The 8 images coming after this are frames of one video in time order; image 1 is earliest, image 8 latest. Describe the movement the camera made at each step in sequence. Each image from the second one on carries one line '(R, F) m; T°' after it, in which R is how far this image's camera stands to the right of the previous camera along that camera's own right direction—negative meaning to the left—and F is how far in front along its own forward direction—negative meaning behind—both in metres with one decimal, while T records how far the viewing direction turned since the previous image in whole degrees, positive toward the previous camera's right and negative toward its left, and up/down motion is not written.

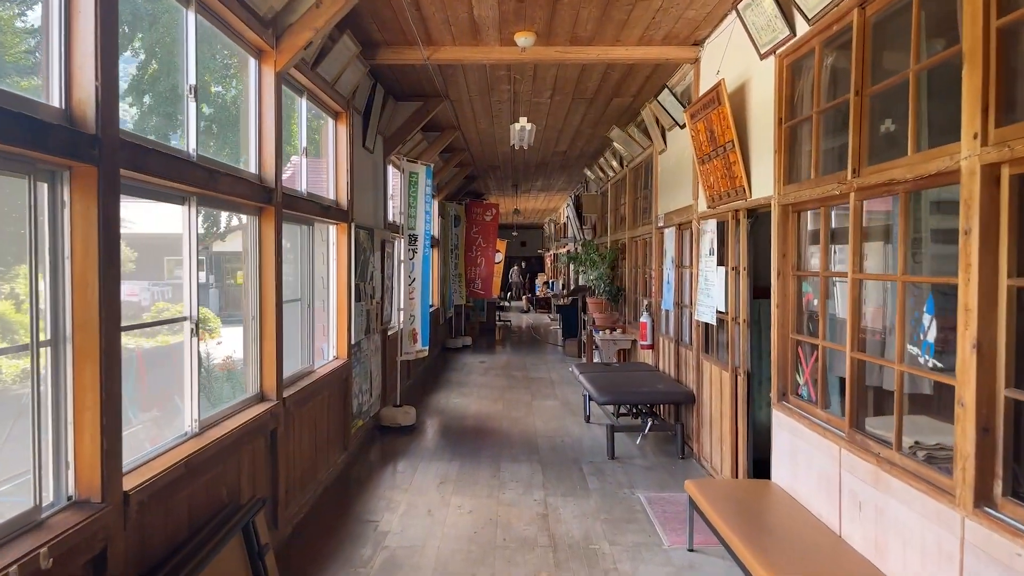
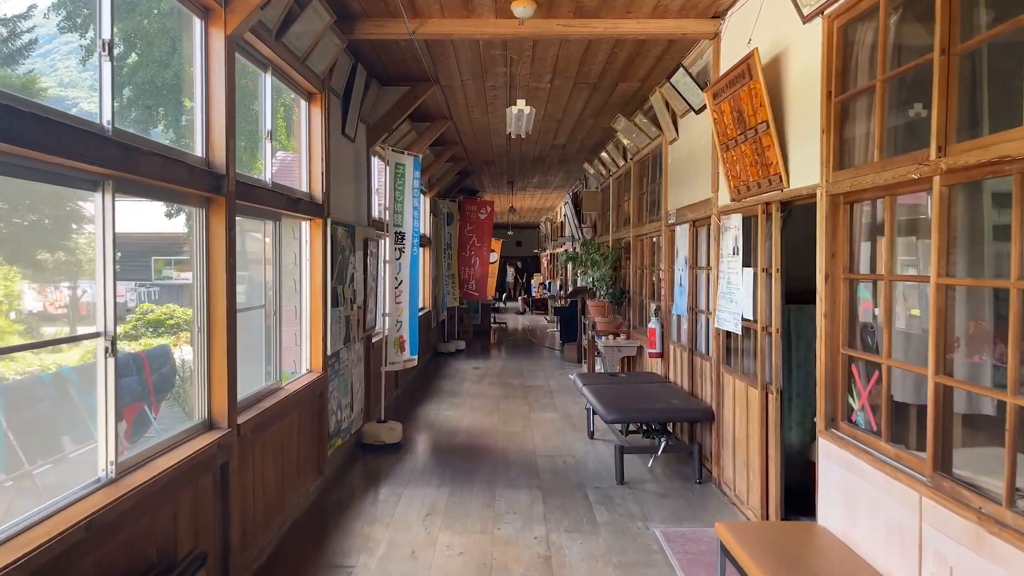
(0.0, +0.5) m; 0°
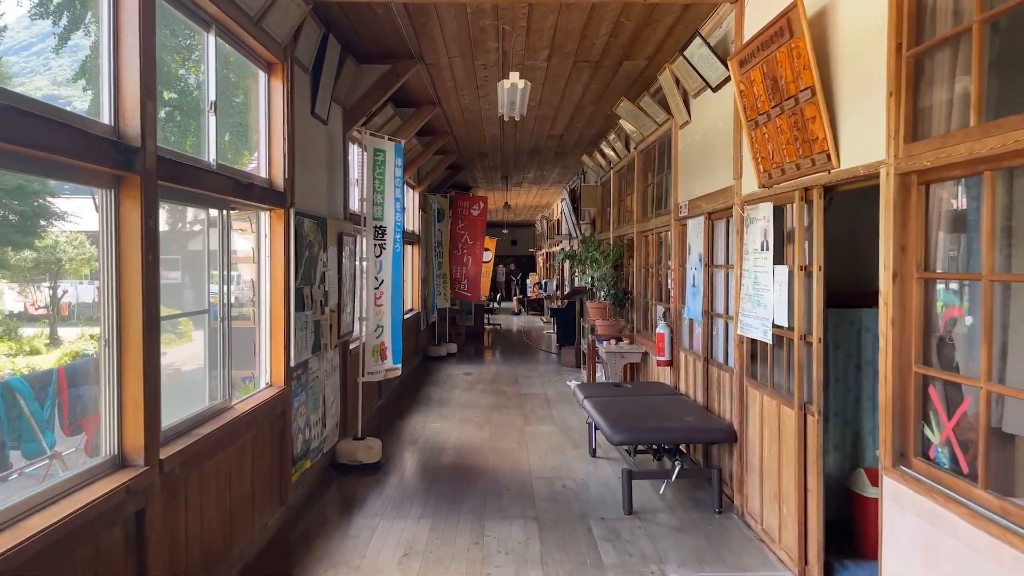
(0.0, +0.5) m; 0°
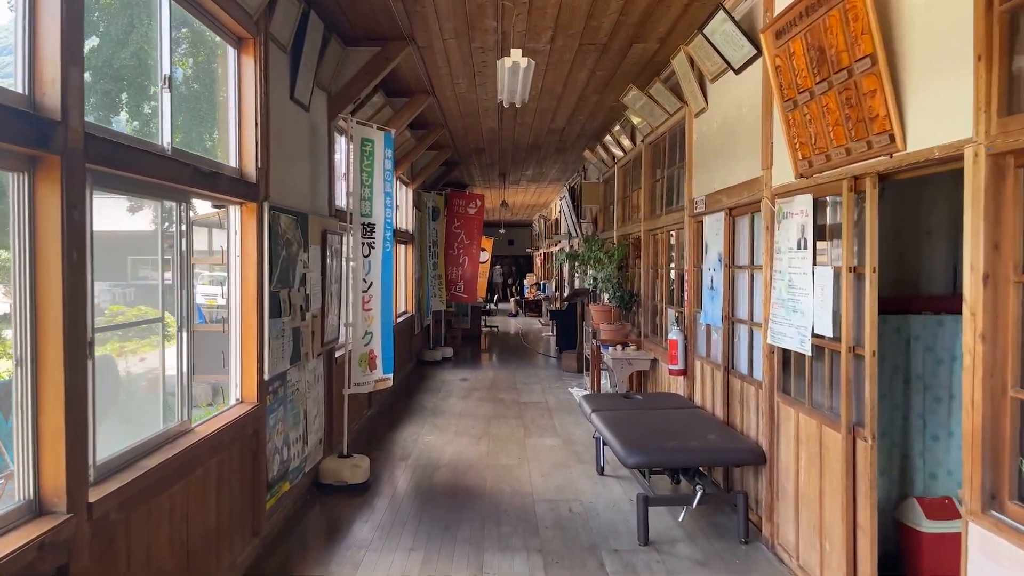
(0.0, +0.4) m; 0°
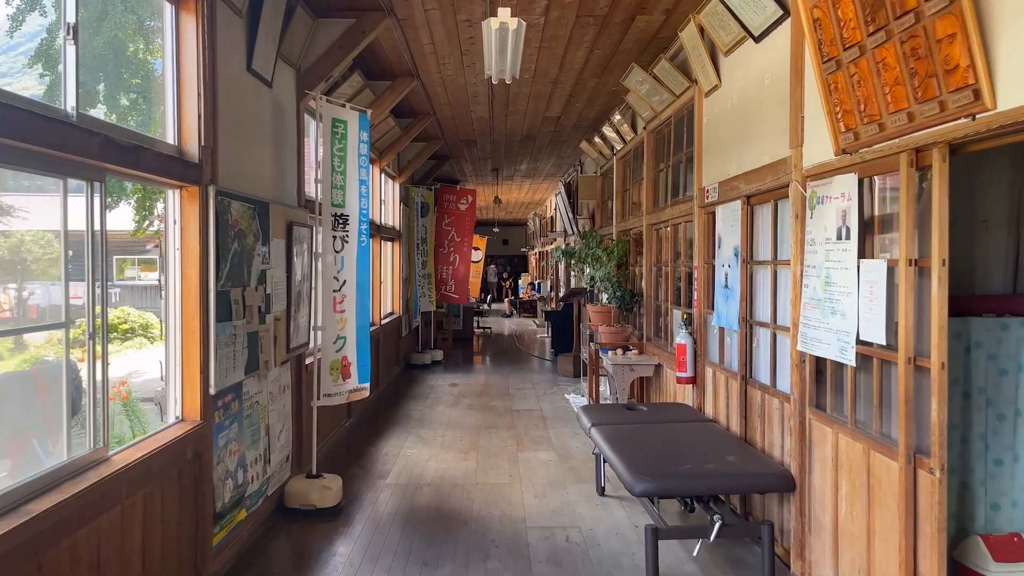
(0.0, +0.4) m; 0°
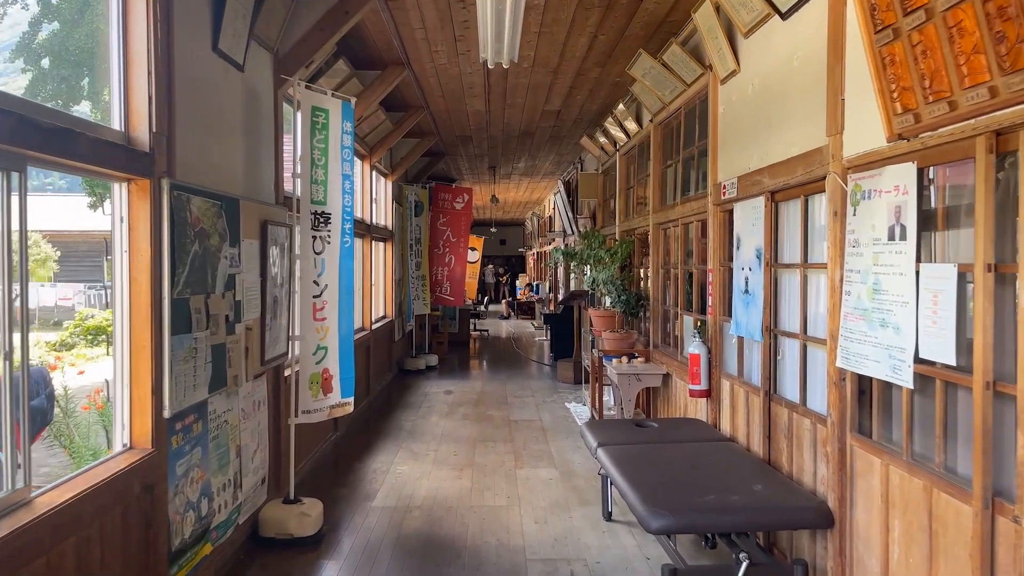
(0.0, +0.3) m; 0°
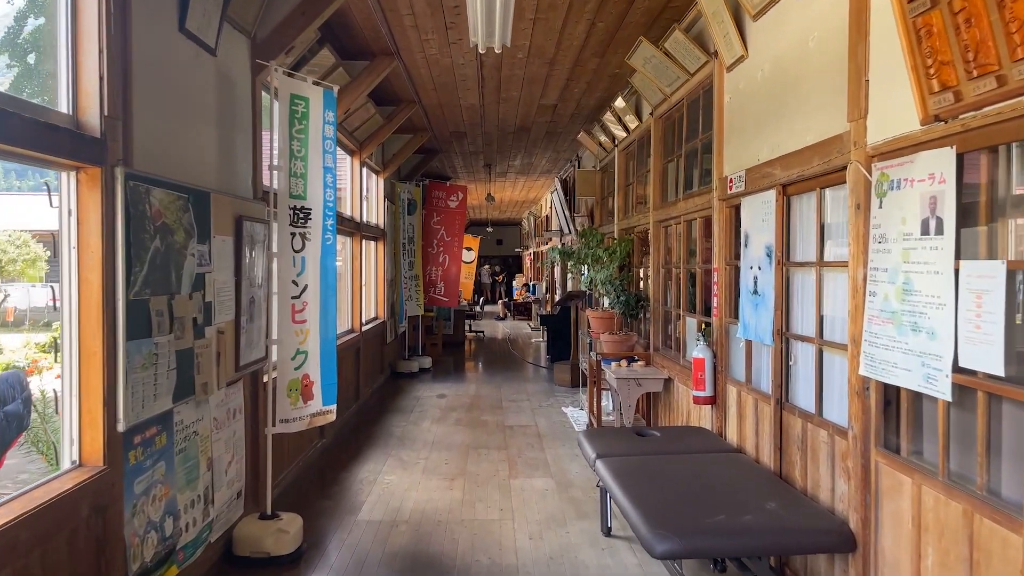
(0.0, +0.2) m; 0°
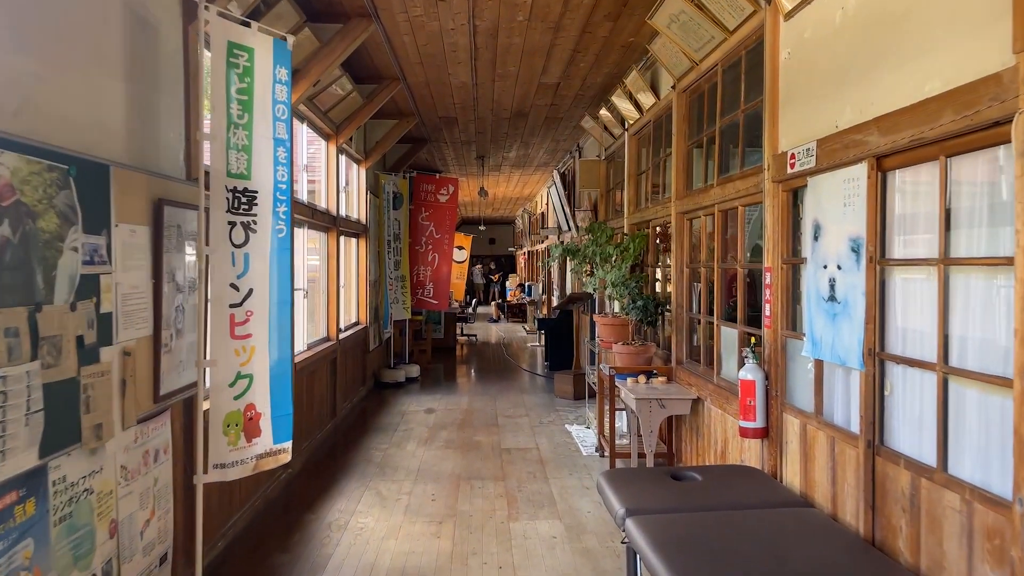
(0.0, +0.6) m; +1°
